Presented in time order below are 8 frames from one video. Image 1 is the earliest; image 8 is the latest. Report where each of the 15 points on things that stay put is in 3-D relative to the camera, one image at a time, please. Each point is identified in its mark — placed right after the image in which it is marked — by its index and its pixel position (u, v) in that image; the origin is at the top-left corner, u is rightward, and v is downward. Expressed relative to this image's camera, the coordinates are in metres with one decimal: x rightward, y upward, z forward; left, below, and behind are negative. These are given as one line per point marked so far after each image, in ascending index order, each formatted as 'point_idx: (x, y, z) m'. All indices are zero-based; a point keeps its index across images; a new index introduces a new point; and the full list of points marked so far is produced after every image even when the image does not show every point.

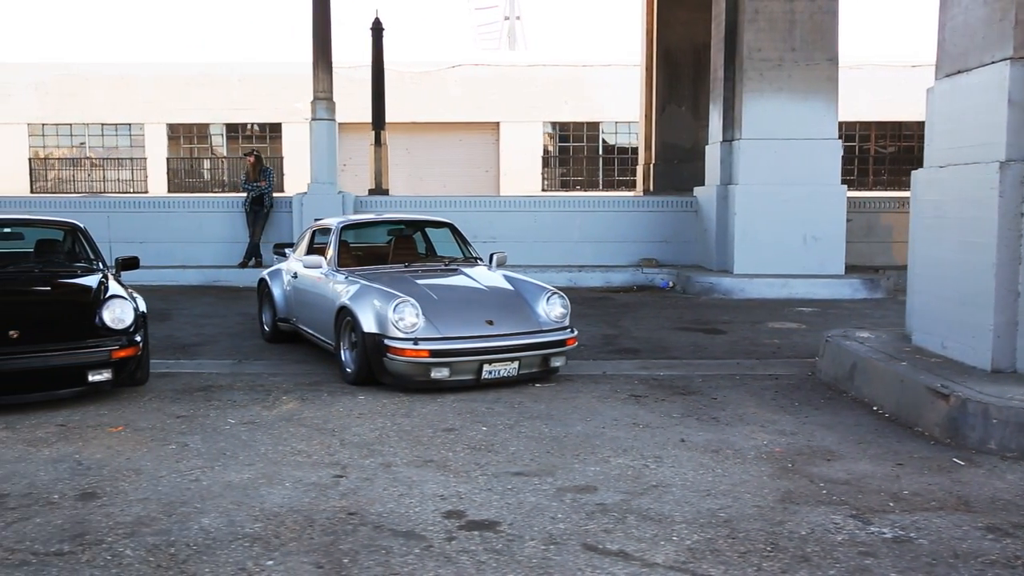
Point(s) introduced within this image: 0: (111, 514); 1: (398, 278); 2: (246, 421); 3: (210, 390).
0: (-1.9, -1.1, +3.7) m
1: (-1.0, +0.1, +6.9) m
2: (-1.9, -0.9, +5.5) m
3: (-2.5, -0.8, +6.4) m
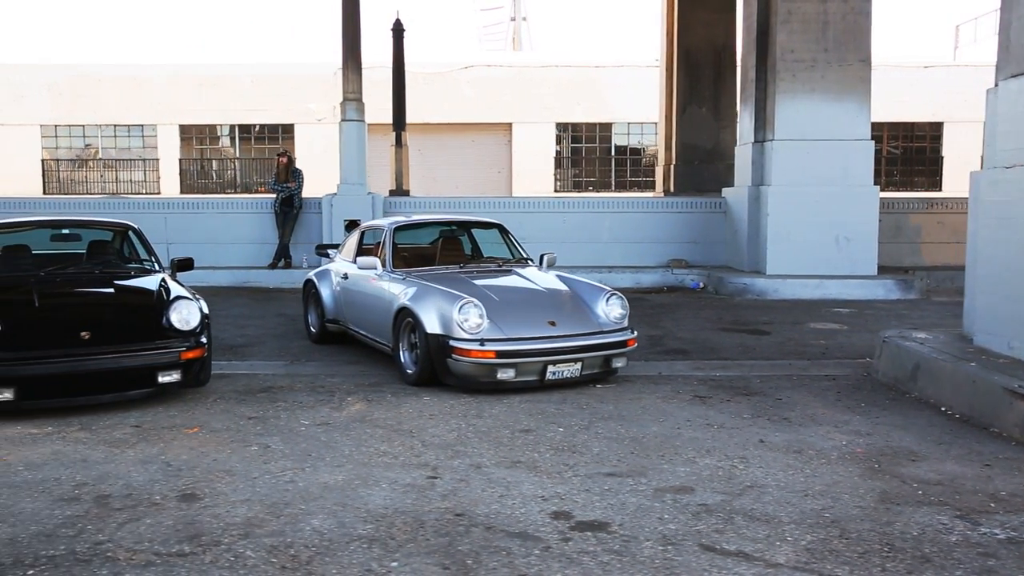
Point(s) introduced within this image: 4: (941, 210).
0: (-1.4, -1.1, +3.7) m
1: (-0.5, +0.1, +6.9) m
2: (-1.4, -0.9, +5.5) m
3: (-2.0, -0.9, +6.4) m
4: (+7.5, +1.3, +13.4) m
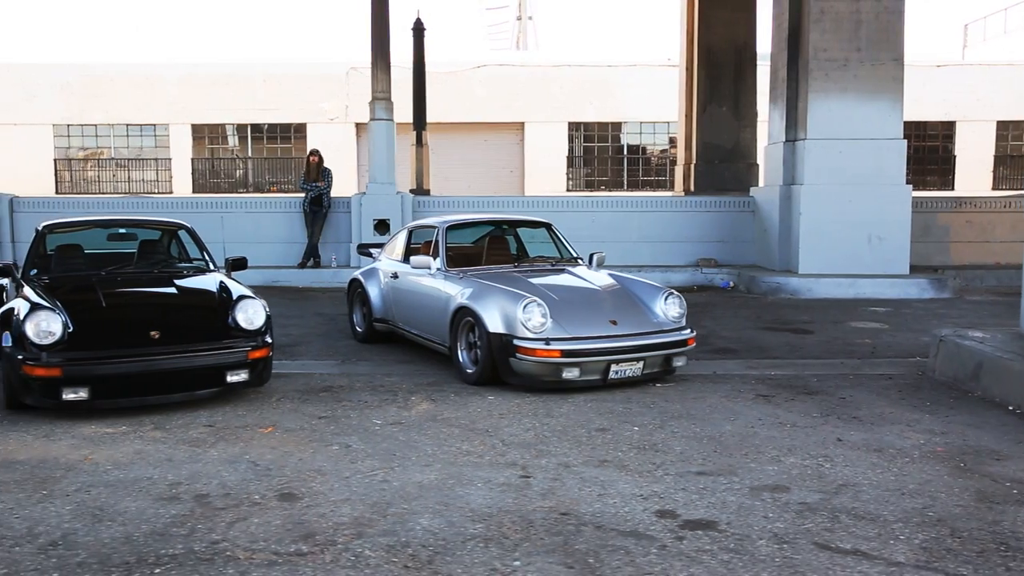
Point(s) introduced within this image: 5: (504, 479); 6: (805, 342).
0: (-0.9, -1.1, +3.7) m
1: (0.0, +0.1, +6.9) m
2: (-0.9, -0.9, +5.5) m
3: (-1.5, -0.8, +6.4) m
4: (+8.0, +1.4, +13.4) m
5: (0.0, -1.1, +4.2) m
6: (+3.2, -0.6, +8.5) m
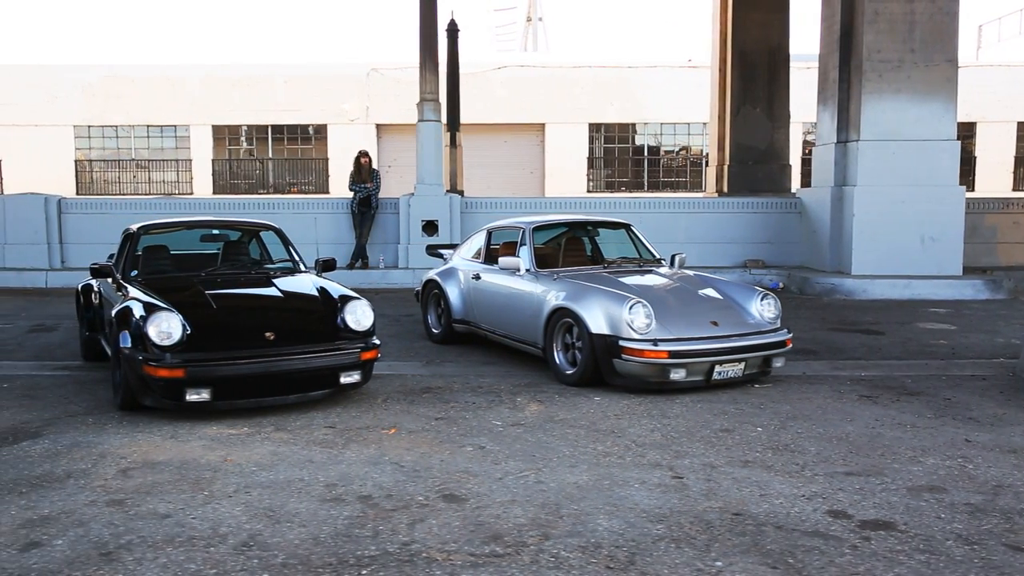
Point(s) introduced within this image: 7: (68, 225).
0: (-0.1, -1.1, +3.7) m
1: (+0.8, +0.1, +6.9) m
2: (0.0, -1.0, +5.5) m
3: (-0.6, -0.9, +6.4) m
4: (+8.8, +1.3, +13.4) m
5: (+0.8, -1.1, +4.2) m
6: (+4.1, -0.6, +8.5) m
7: (-7.8, +1.1, +13.5) m
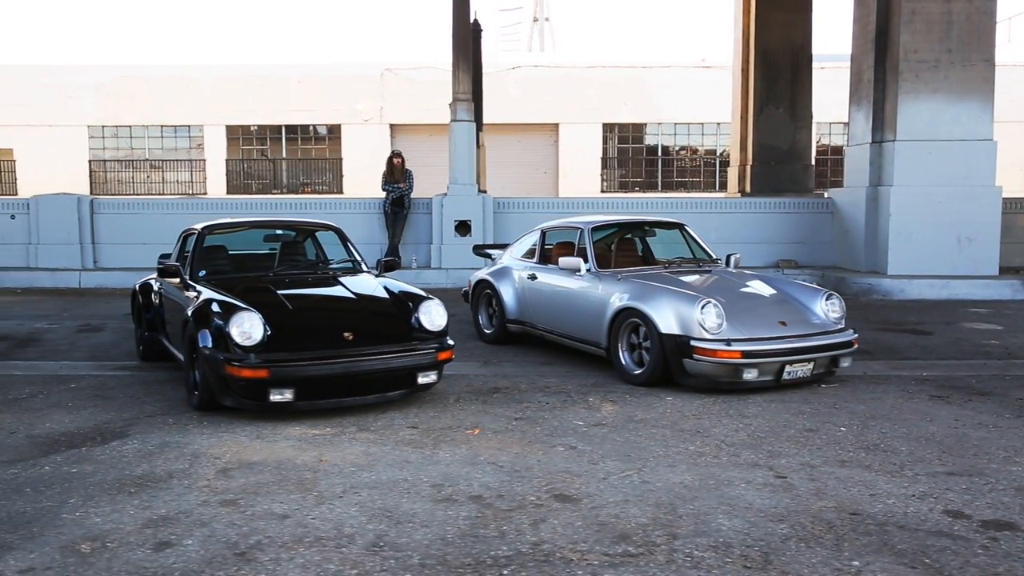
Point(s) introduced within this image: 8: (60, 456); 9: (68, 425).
0: (+0.5, -1.1, +3.7) m
1: (+1.4, +0.1, +6.9) m
2: (+0.6, -1.0, +5.5) m
3: (-0.1, -0.9, +6.4) m
4: (+9.4, +1.4, +13.4) m
5: (+1.4, -1.1, +4.2) m
6: (+4.6, -0.6, +8.5) m
7: (-7.3, +1.1, +13.5) m
8: (-2.7, -1.0, +4.7) m
9: (-3.1, -1.0, +5.4) m
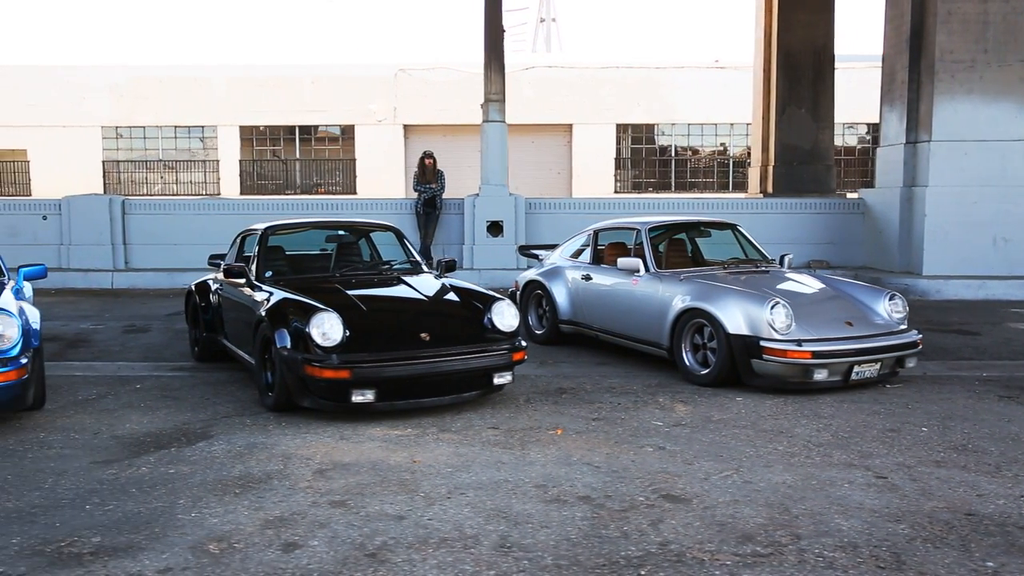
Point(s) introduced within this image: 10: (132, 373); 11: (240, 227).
0: (+1.1, -1.1, +3.7) m
1: (+2.0, +0.1, +6.9) m
2: (+1.1, -1.0, +5.5) m
3: (+0.5, -0.9, +6.4) m
4: (+9.9, +1.3, +13.4) m
5: (+1.9, -1.1, +4.2) m
6: (+5.2, -0.6, +8.5) m
7: (-6.7, +1.1, +13.5) m
8: (-2.2, -1.0, +4.7) m
9: (-2.5, -1.0, +5.4) m
10: (-3.5, -0.8, +7.1) m
11: (-4.8, +1.1, +13.5) m
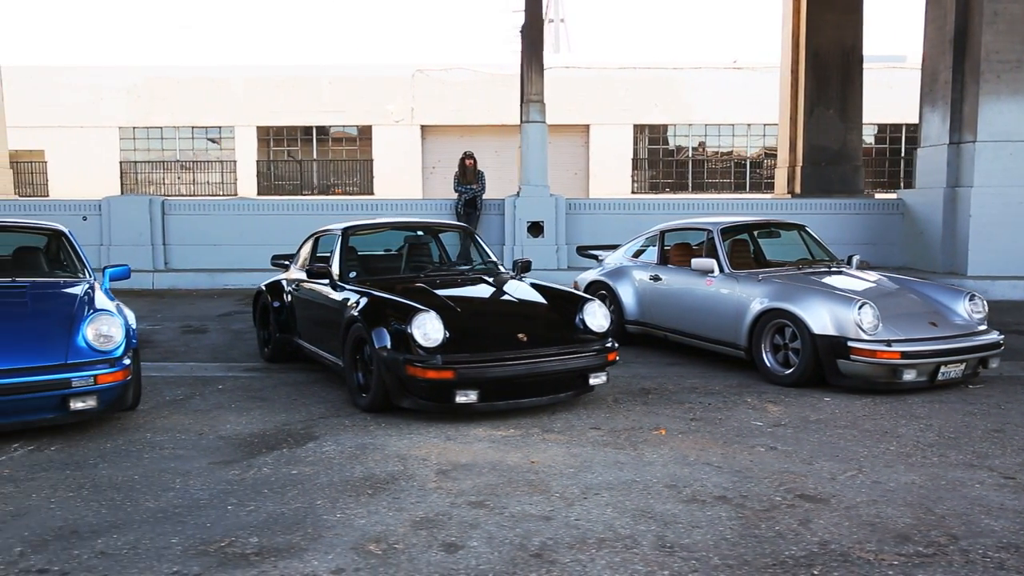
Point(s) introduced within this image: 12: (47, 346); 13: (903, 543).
0: (+1.8, -1.1, +3.7) m
1: (+2.7, +0.1, +6.9) m
2: (+1.8, -1.0, +5.5) m
3: (+1.2, -0.9, +6.4) m
4: (+10.6, +1.3, +13.4) m
5: (+2.6, -1.1, +4.2) m
6: (+5.9, -0.6, +8.5) m
7: (-6.0, +1.1, +13.5) m
8: (-1.5, -1.0, +4.7) m
9: (-1.8, -1.0, +5.3) m
10: (-2.8, -0.8, +7.1) m
11: (-4.1, +1.1, +13.5) m
12: (-3.0, -0.4, +5.0) m
13: (+1.7, -1.1, +3.4) m
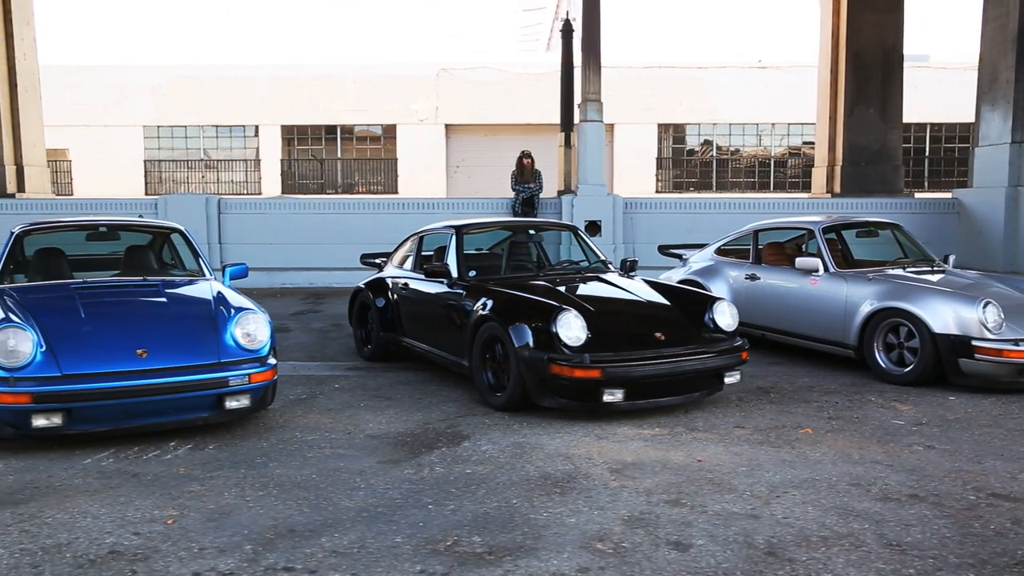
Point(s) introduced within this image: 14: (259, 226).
0: (+2.8, -1.1, +3.7) m
1: (+3.7, +0.1, +6.9) m
2: (+2.8, -0.9, +5.5) m
3: (+2.2, -0.9, +6.4) m
4: (+11.6, +1.3, +13.4) m
5: (+3.6, -1.1, +4.2) m
6: (+6.9, -0.6, +8.5) m
7: (-5.0, +1.1, +13.5) m
8: (-0.5, -1.0, +4.7) m
9: (-0.8, -1.0, +5.3) m
10: (-1.8, -0.8, +7.1) m
11: (-3.1, +1.1, +13.5) m
12: (-2.0, -0.4, +5.0) m
13: (+2.7, -1.1, +3.4) m
14: (-4.4, +1.1, +13.5) m
